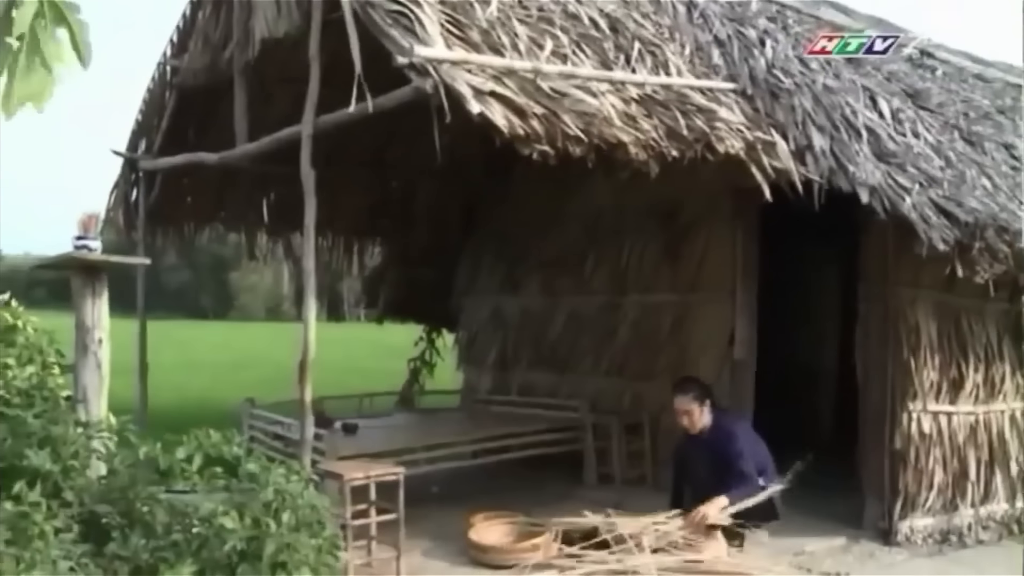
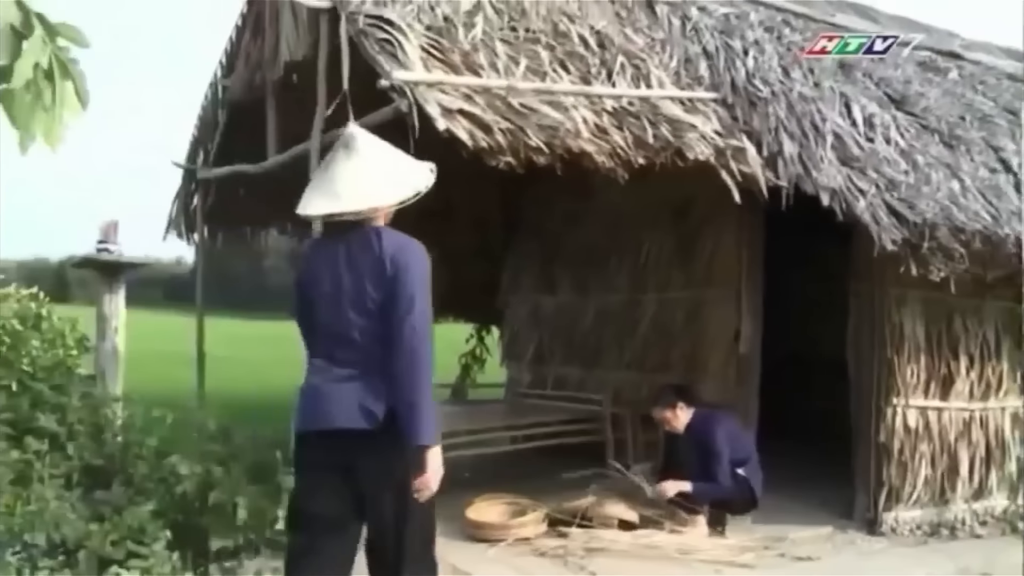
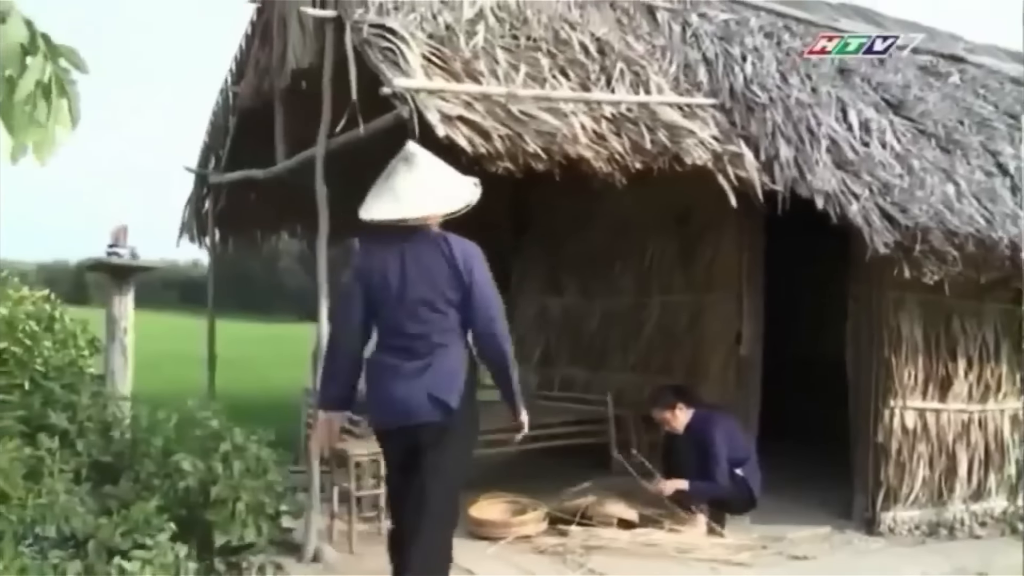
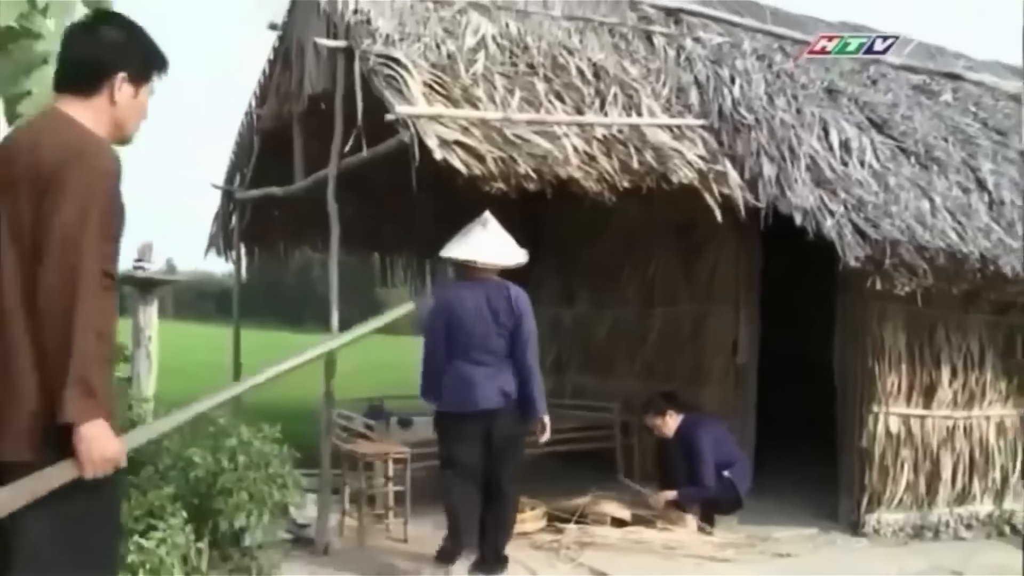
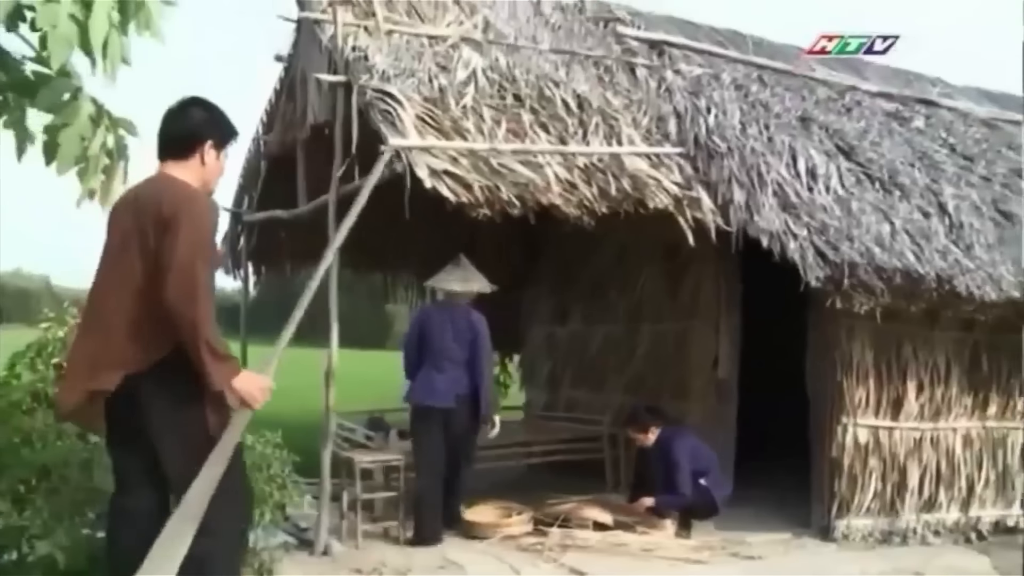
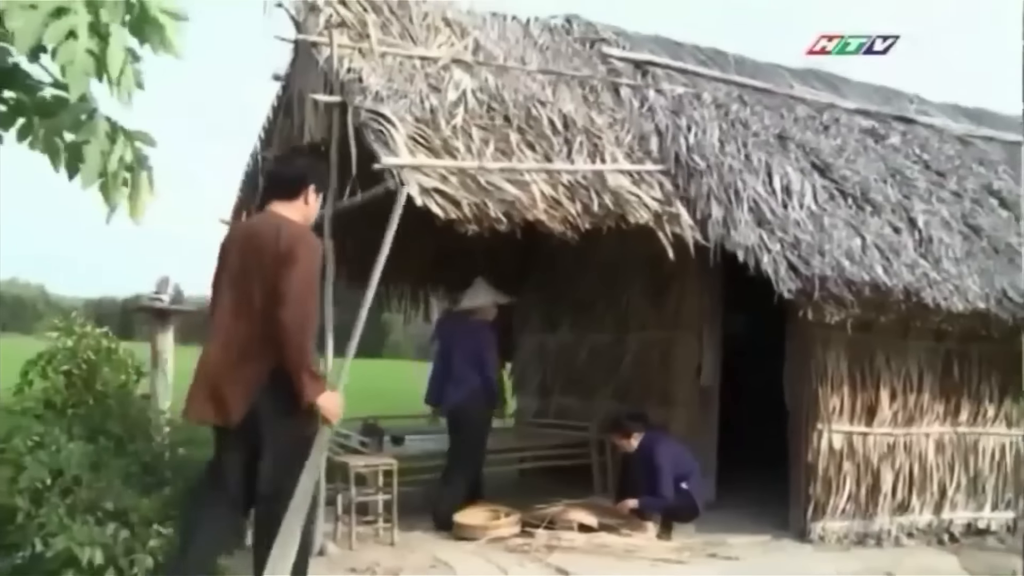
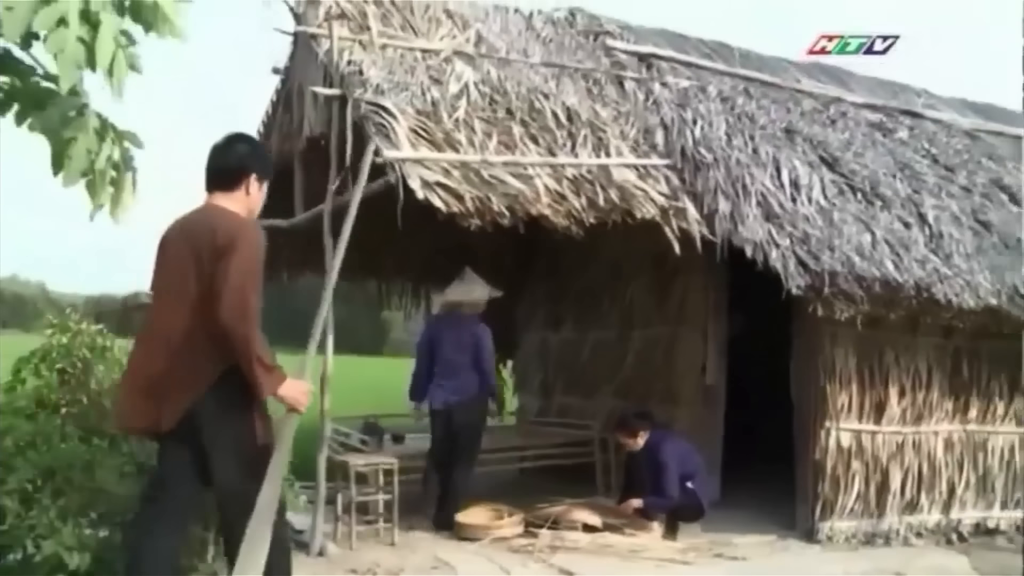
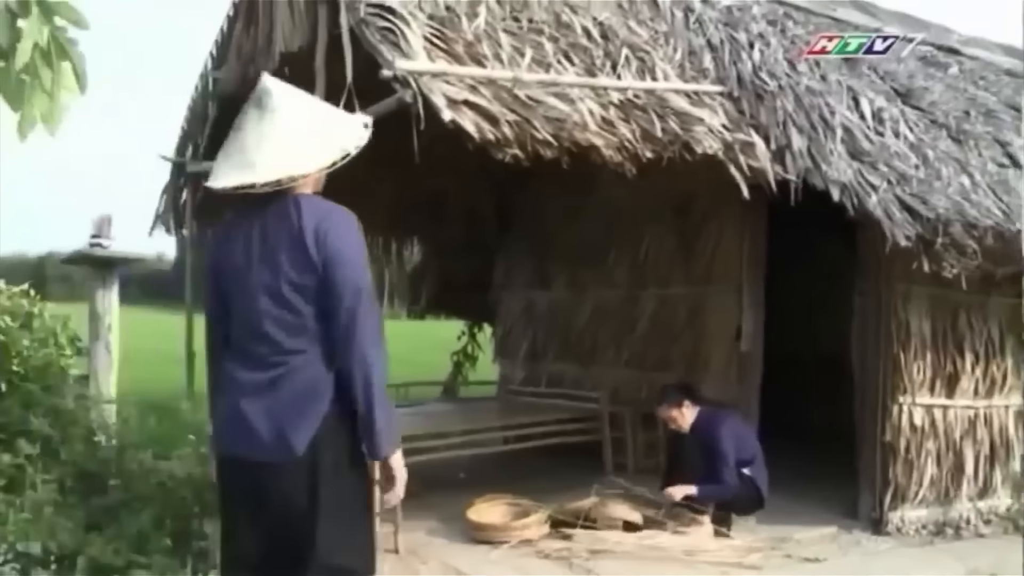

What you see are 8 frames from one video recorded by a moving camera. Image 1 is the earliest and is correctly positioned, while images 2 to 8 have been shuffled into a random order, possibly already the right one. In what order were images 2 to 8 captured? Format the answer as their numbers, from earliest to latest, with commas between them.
8, 2, 3, 4, 5, 7, 6
